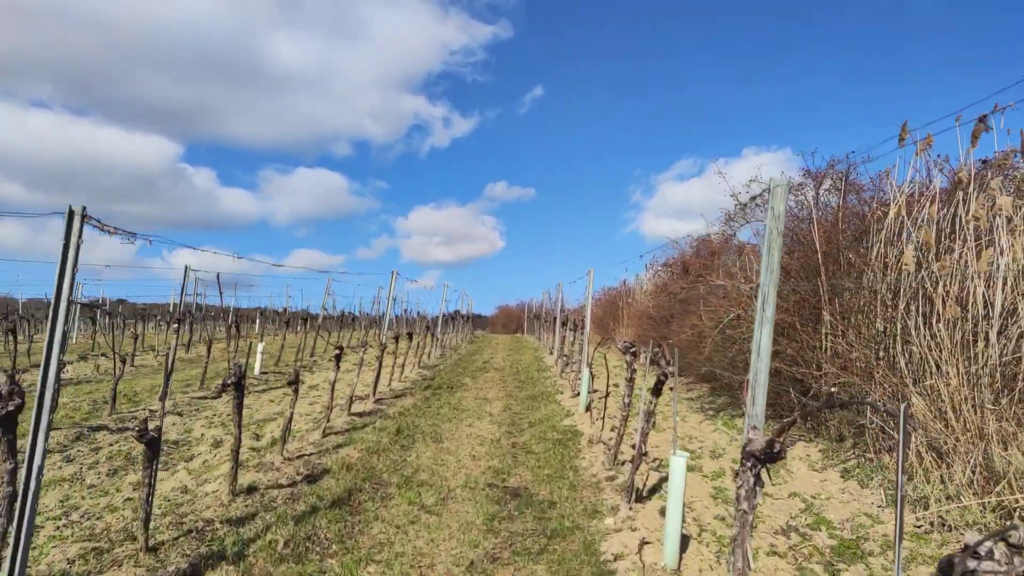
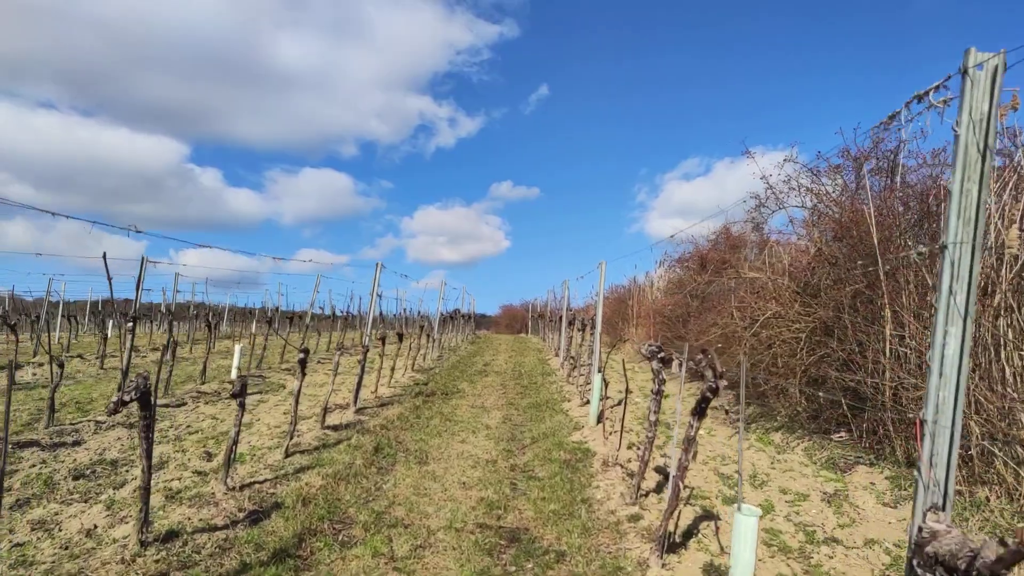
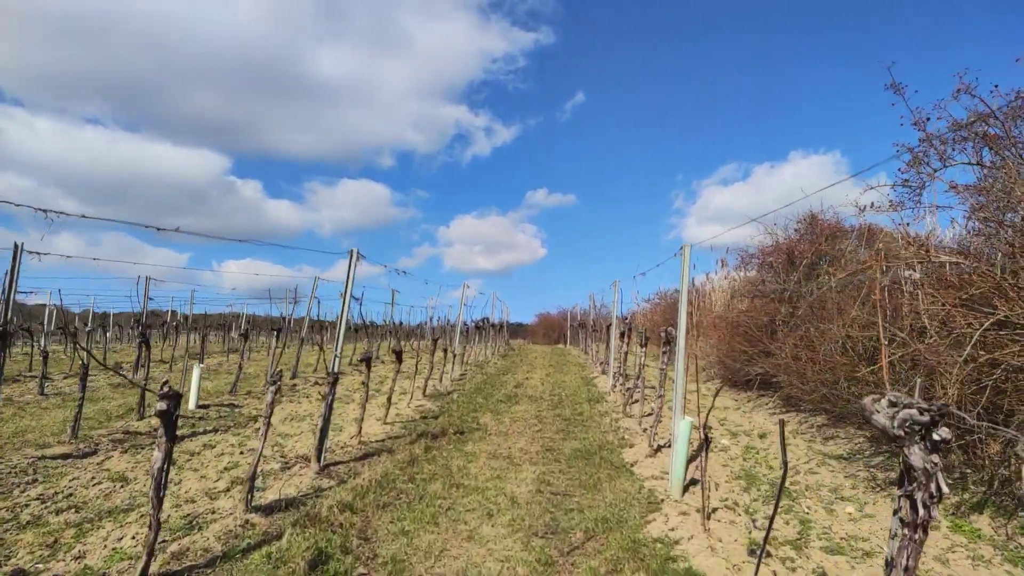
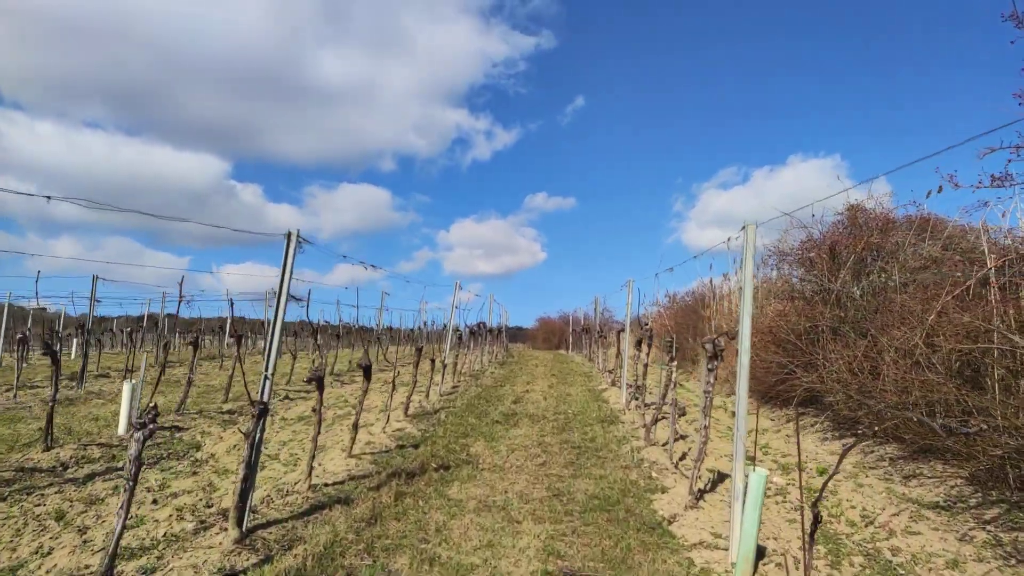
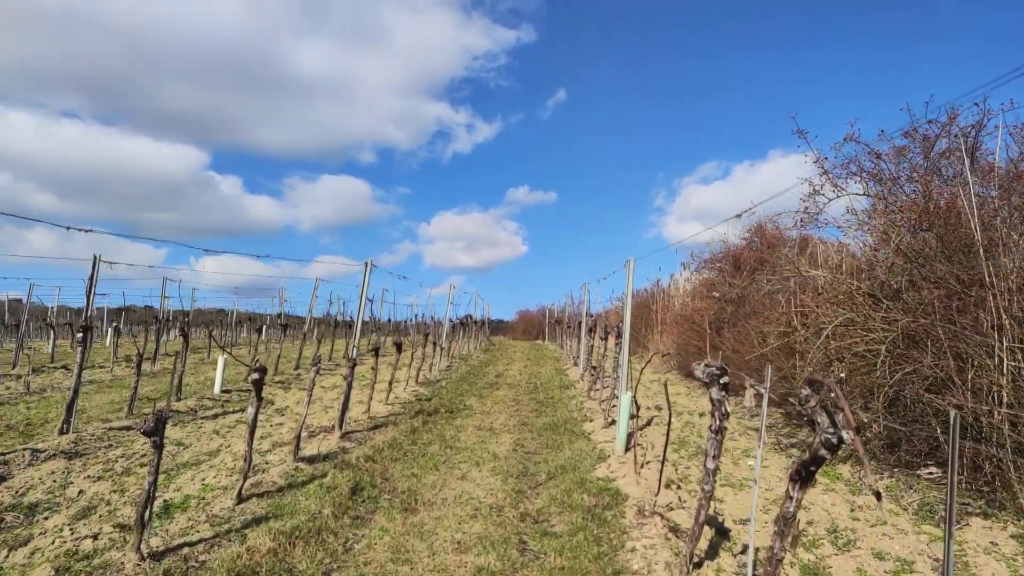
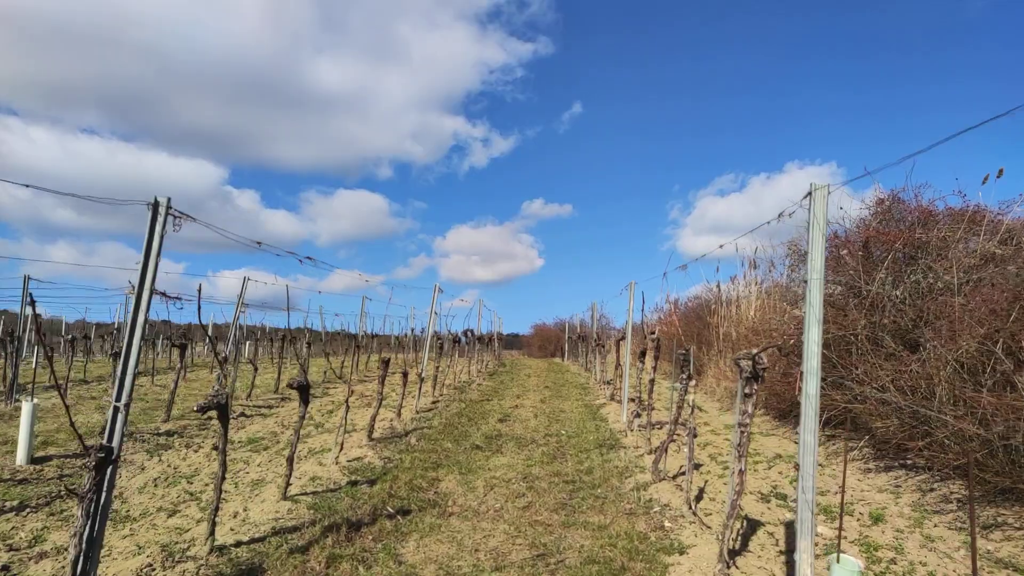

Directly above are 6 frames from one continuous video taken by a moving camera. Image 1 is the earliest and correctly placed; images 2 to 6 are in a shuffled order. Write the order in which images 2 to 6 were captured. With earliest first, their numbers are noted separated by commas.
2, 5, 3, 4, 6
